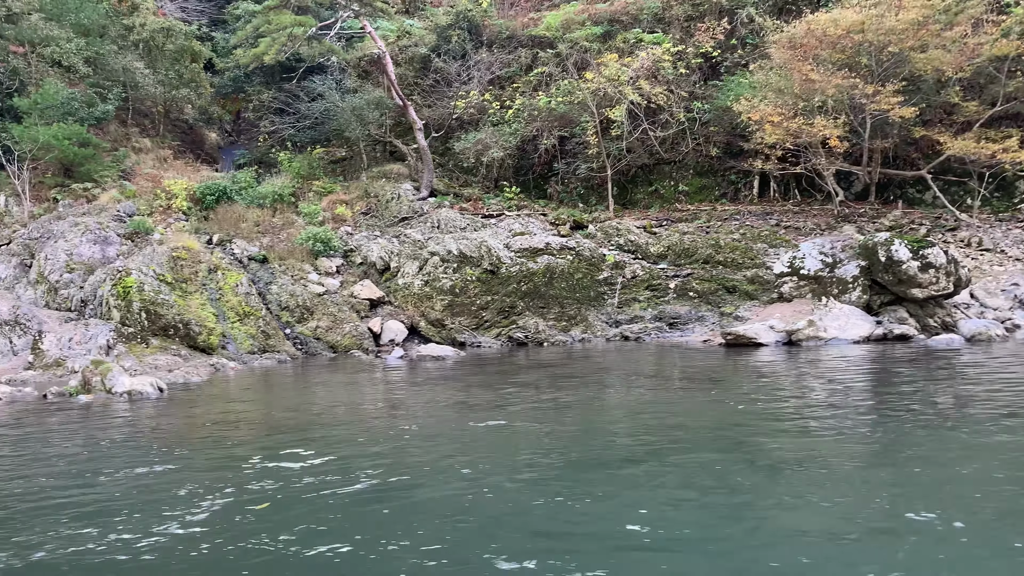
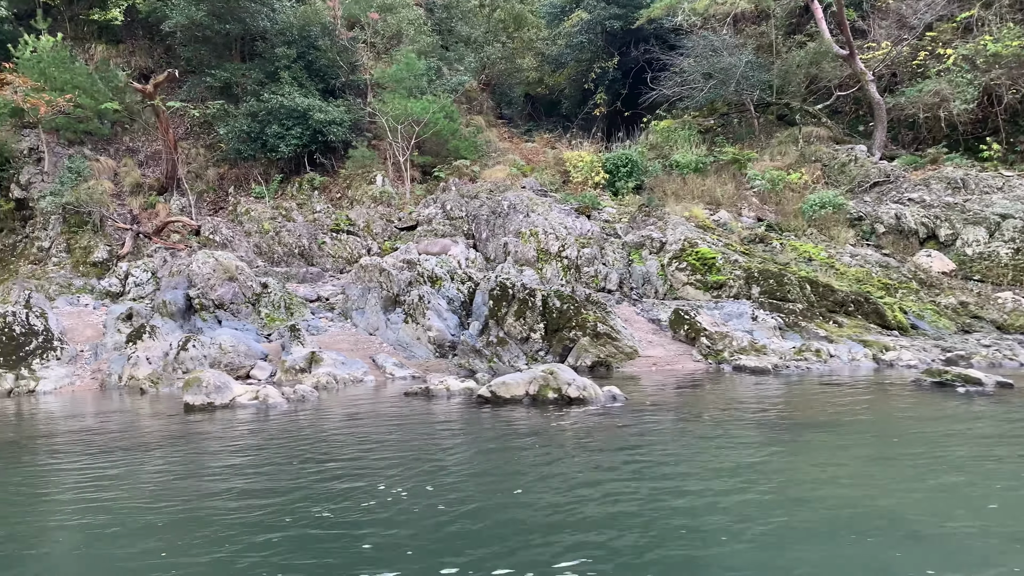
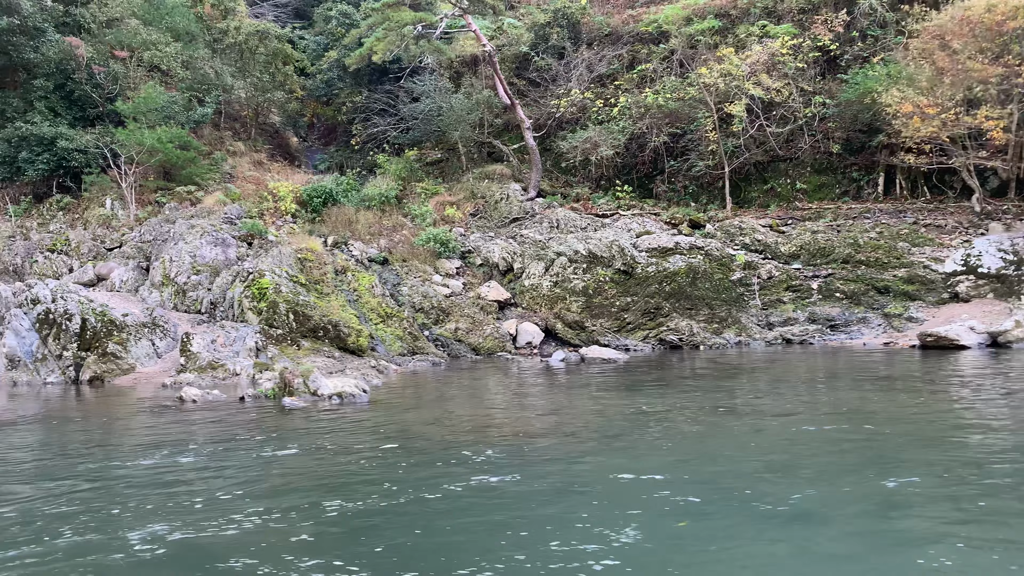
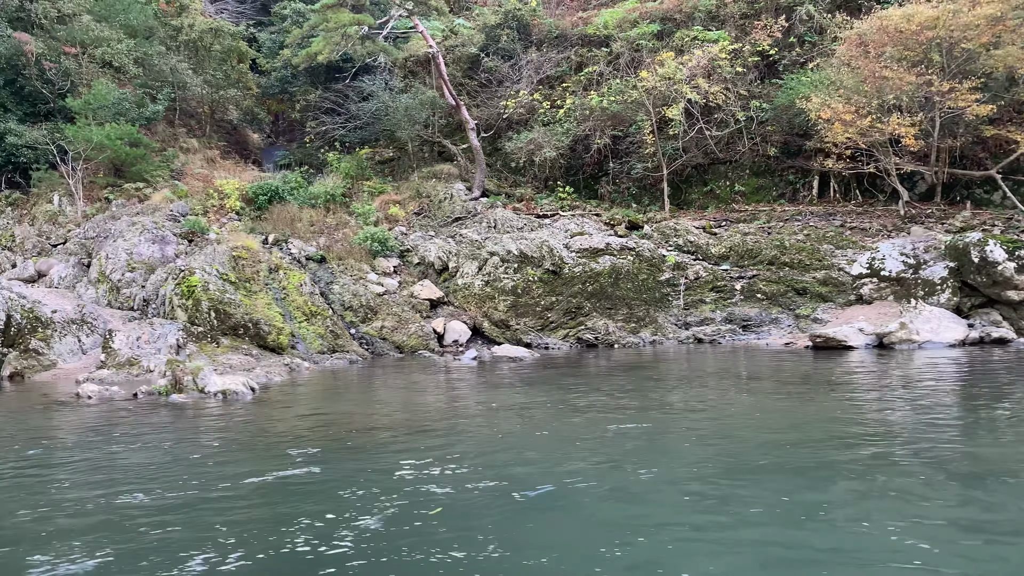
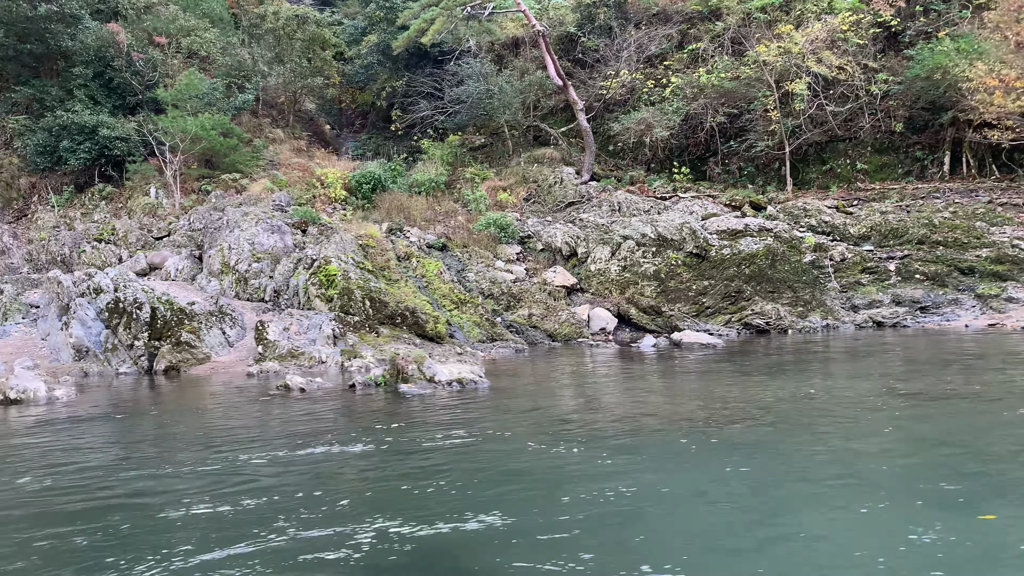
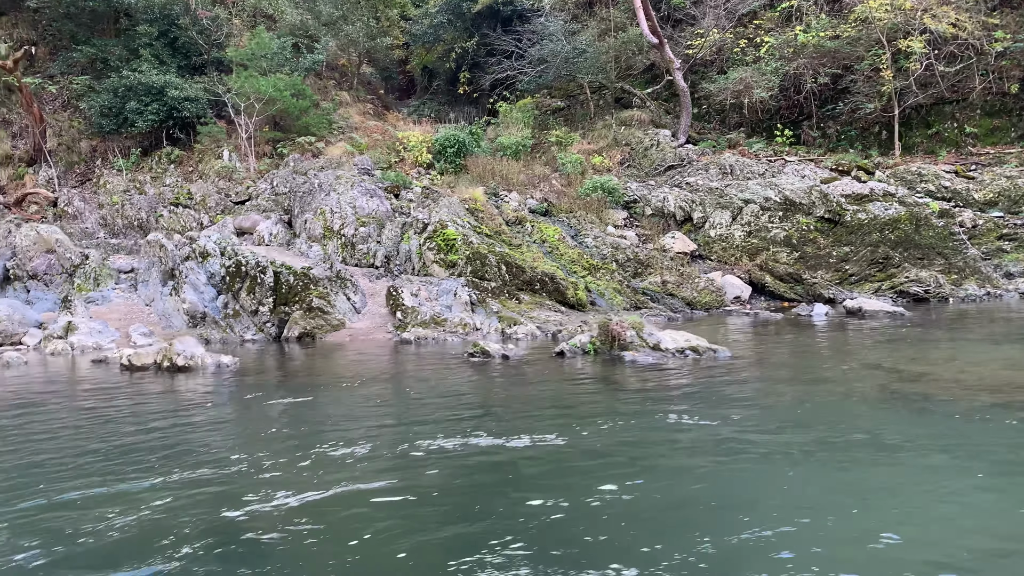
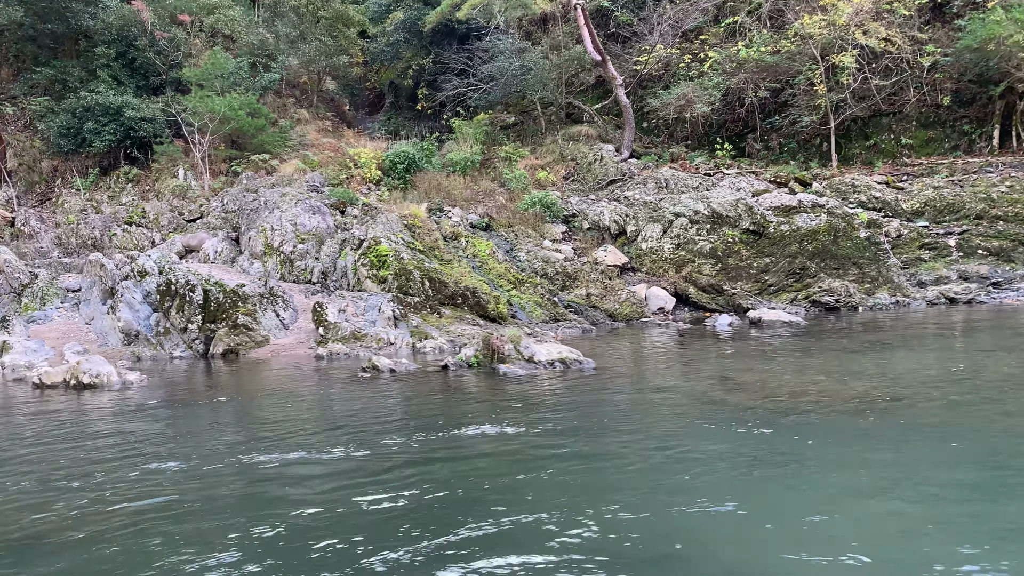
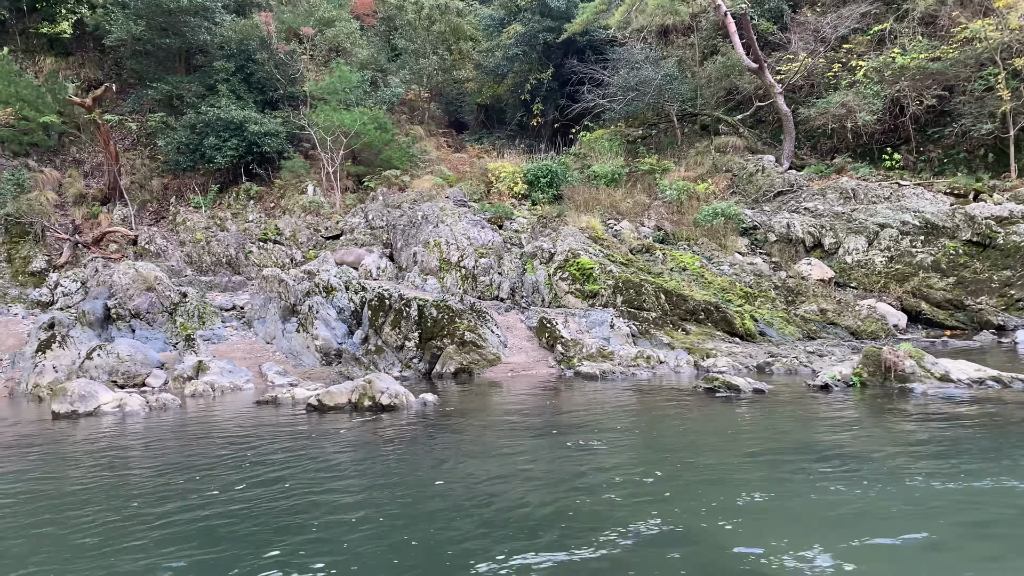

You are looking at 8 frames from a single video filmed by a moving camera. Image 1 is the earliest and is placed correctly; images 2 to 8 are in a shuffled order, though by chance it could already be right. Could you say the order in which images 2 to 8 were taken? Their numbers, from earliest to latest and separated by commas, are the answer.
4, 3, 5, 7, 6, 8, 2
